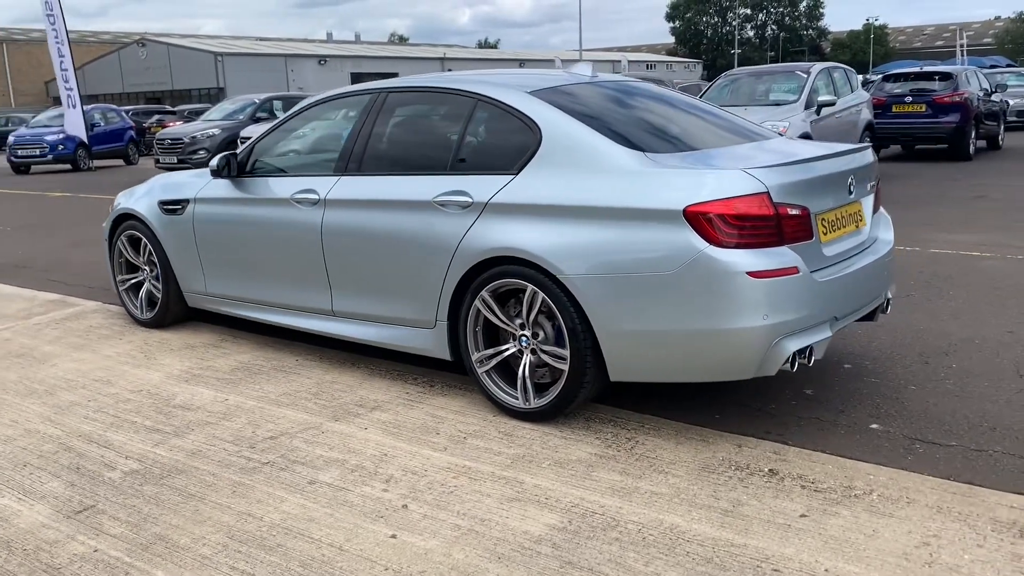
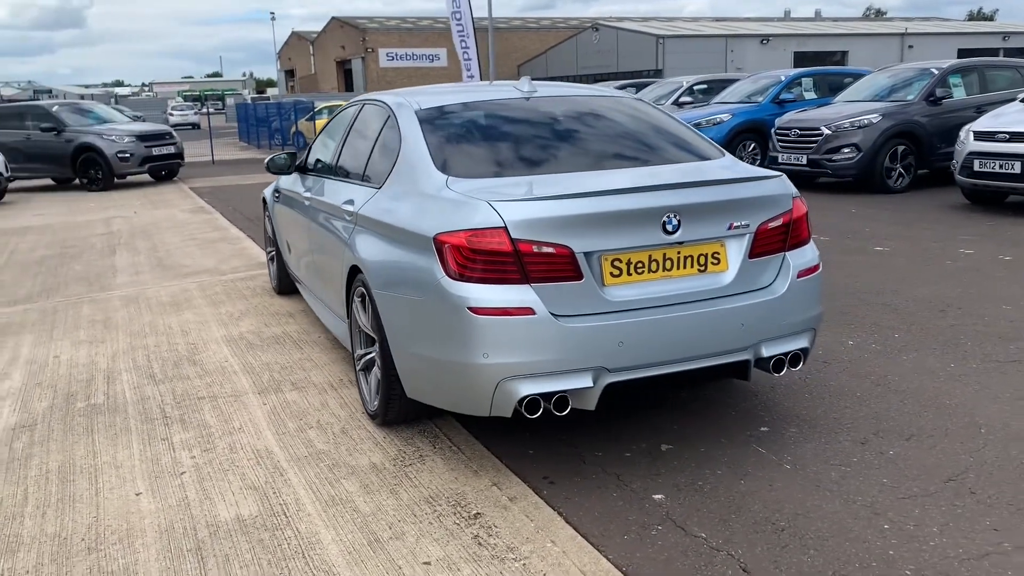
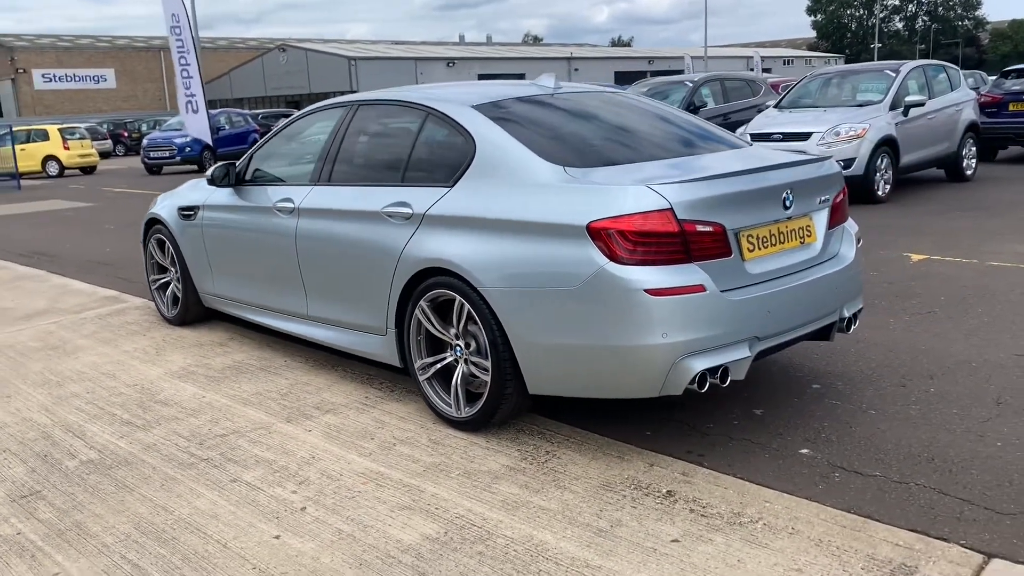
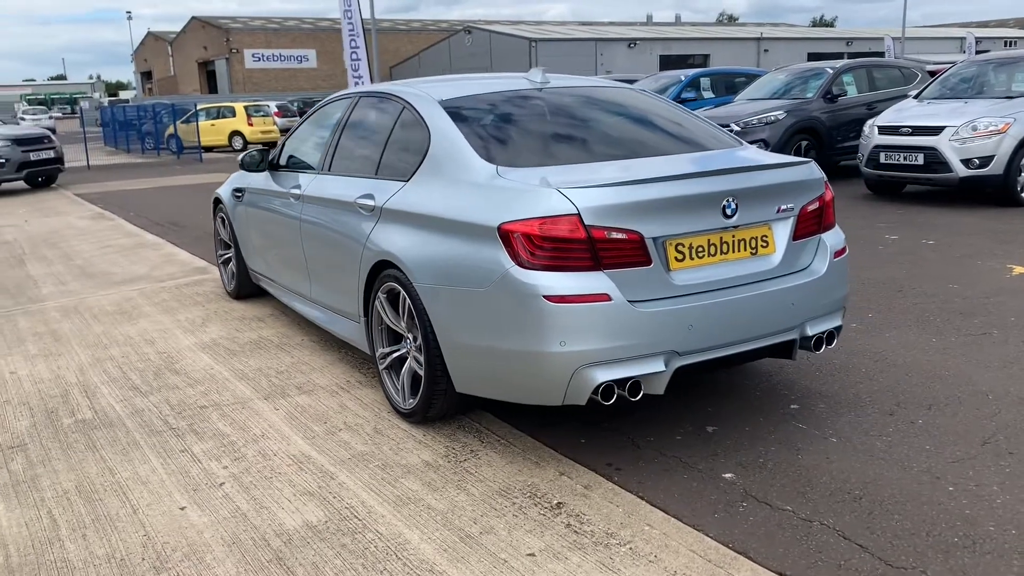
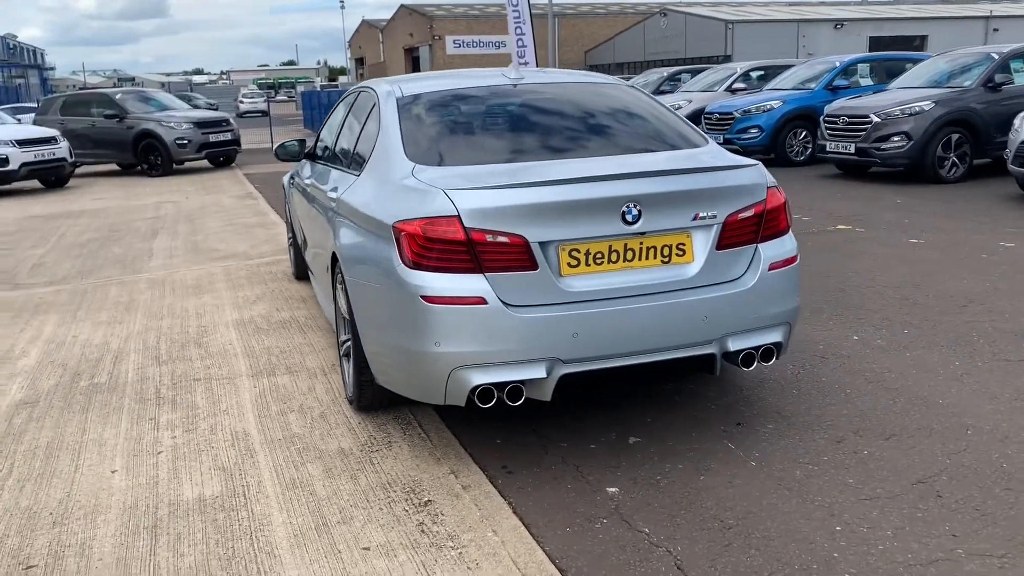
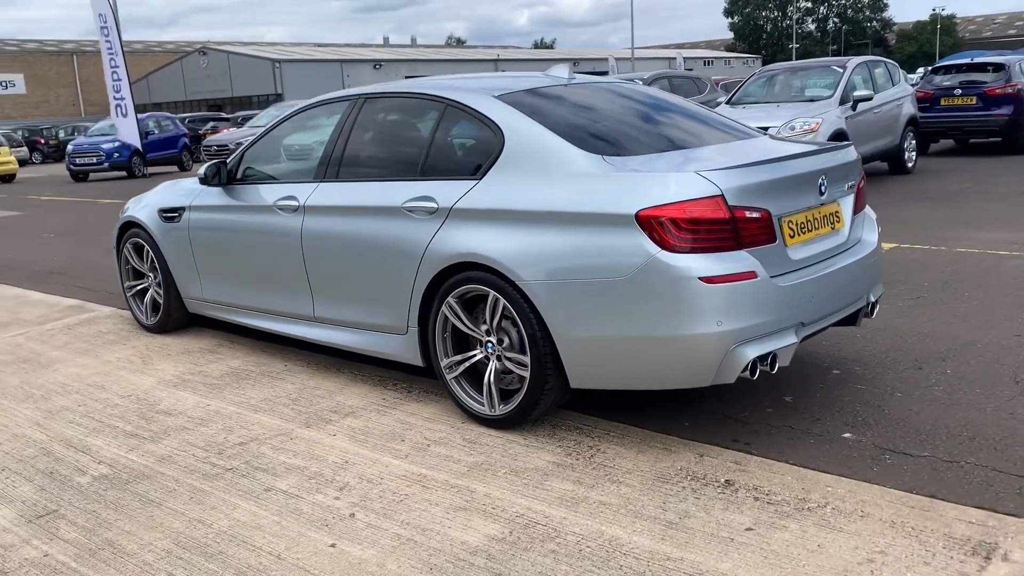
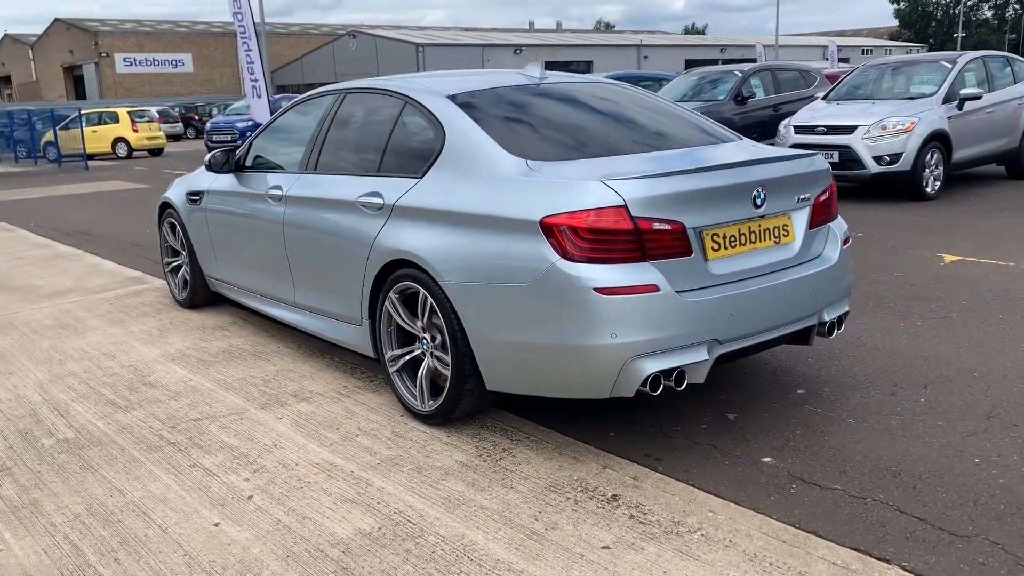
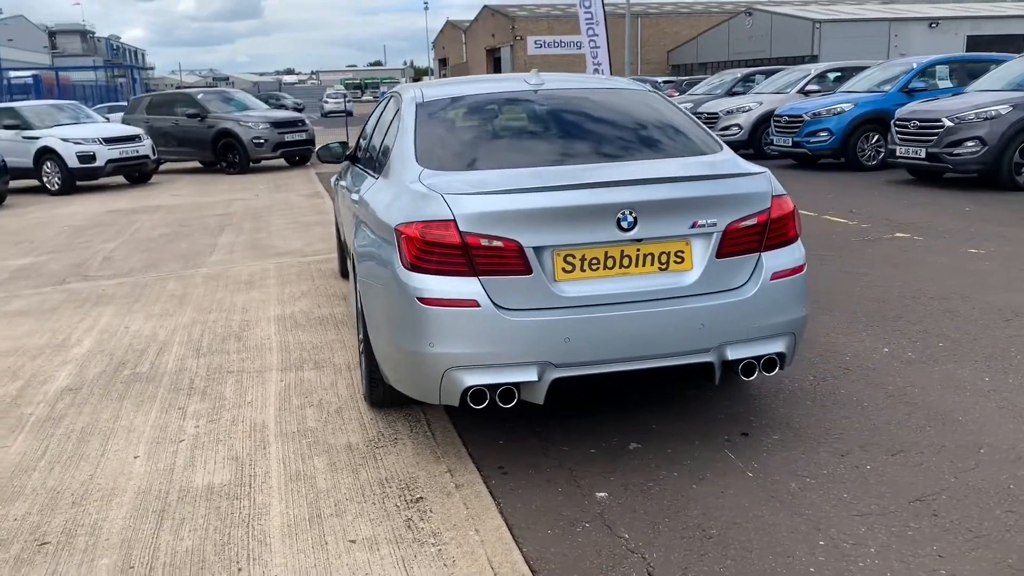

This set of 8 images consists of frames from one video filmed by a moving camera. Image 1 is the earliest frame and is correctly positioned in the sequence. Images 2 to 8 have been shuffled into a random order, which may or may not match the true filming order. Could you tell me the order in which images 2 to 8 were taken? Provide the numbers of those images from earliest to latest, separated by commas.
6, 3, 7, 4, 2, 5, 8
